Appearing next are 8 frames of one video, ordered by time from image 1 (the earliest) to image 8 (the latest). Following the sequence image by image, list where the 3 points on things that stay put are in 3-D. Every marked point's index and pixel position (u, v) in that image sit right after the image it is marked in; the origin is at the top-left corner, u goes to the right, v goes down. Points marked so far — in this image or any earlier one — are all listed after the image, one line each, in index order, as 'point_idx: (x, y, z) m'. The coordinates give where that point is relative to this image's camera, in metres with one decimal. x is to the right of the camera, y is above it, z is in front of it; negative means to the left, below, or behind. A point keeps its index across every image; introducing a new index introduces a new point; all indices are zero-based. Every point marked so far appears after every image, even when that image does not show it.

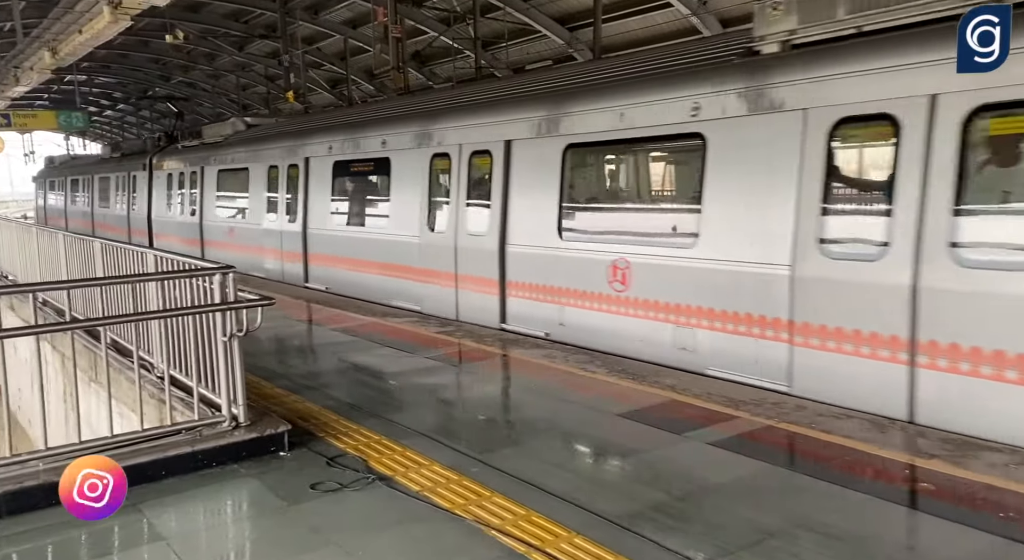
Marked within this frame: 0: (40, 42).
0: (-9.0, +4.6, +15.2) m
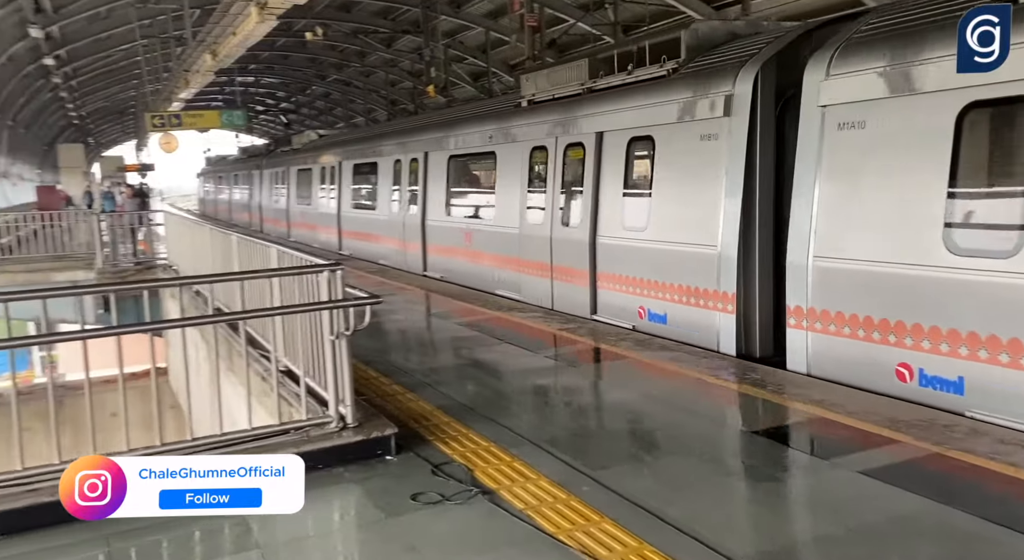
0: (-6.3, +4.8, +16.1) m
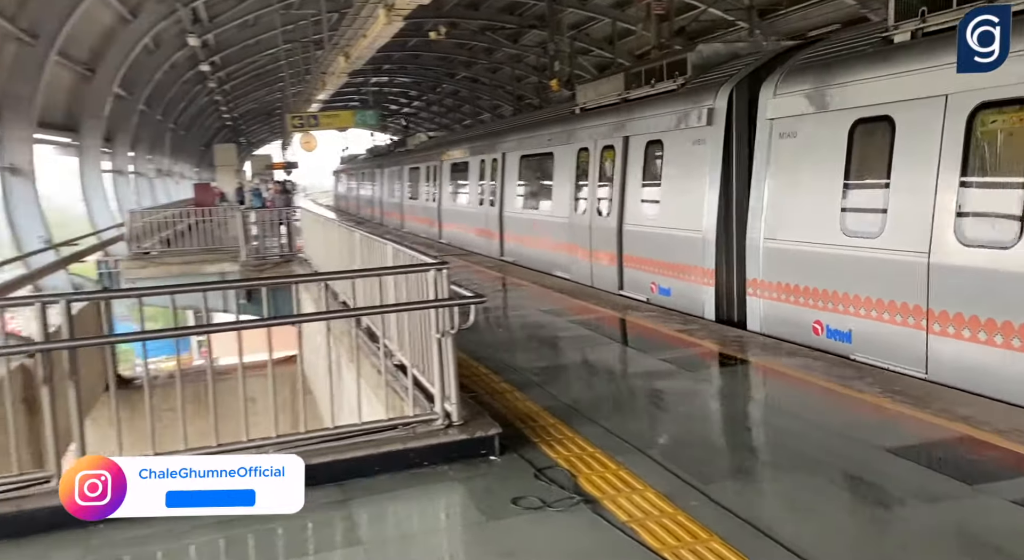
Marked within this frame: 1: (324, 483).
0: (-3.7, +4.9, +16.8) m
1: (-1.1, -1.2, +4.7) m
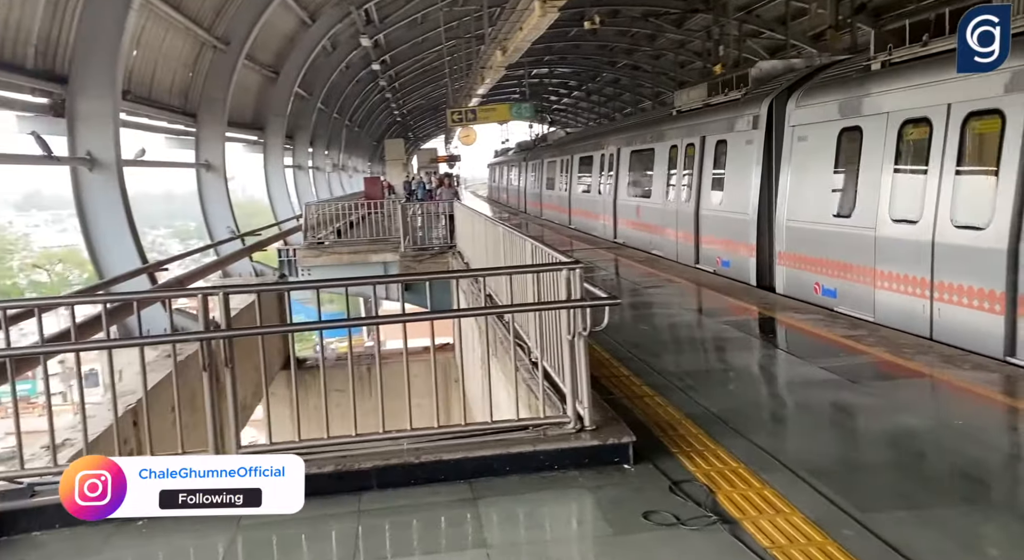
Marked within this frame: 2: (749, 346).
0: (-0.3, +5.1, +17.0) m
1: (-0.4, -1.2, +4.7) m
2: (+2.1, -0.6, +7.1) m
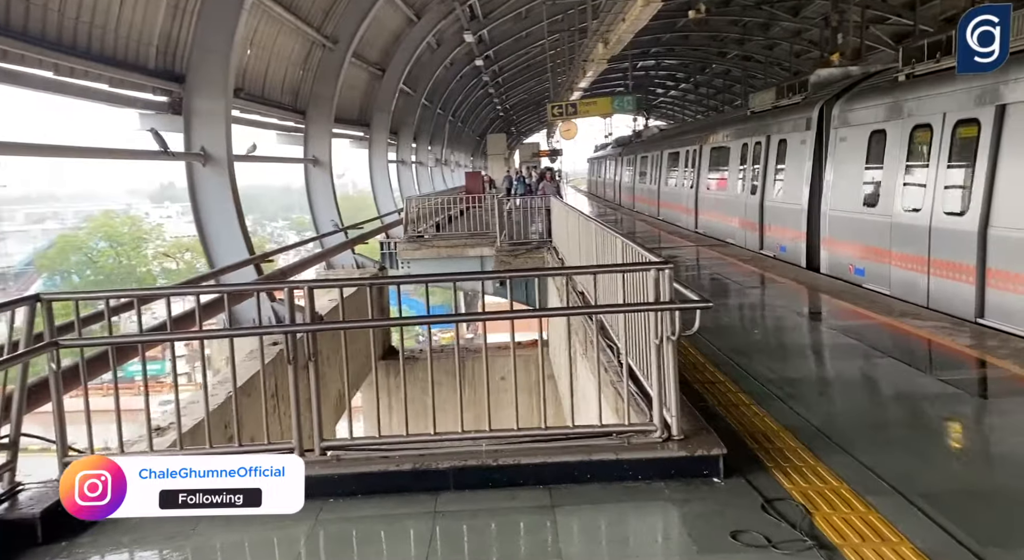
0: (+1.8, +5.2, +16.7) m
1: (+0.1, -1.2, +4.6) m
2: (+2.9, -0.6, +6.6) m
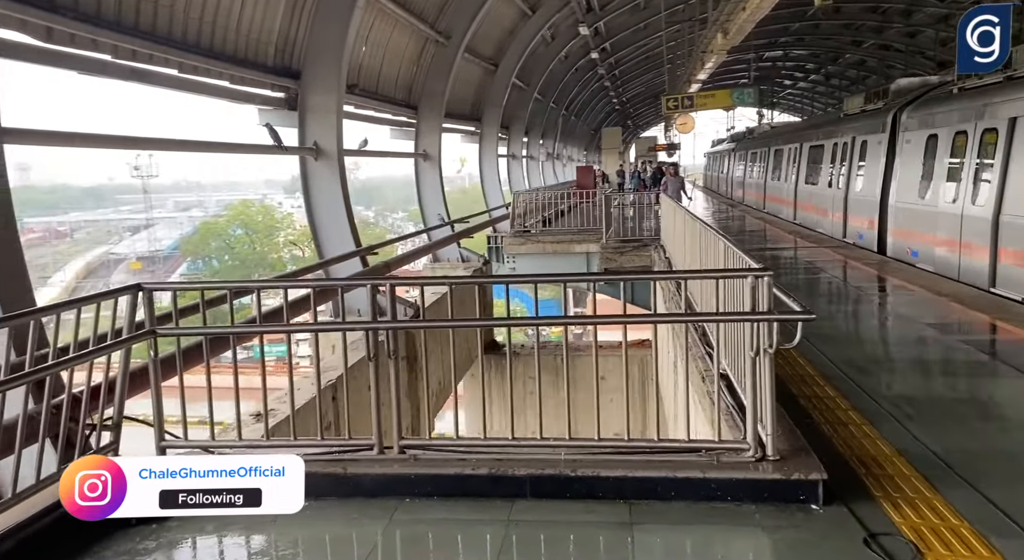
0: (+4.1, +5.2, +16.0) m
1: (+0.6, -1.2, +4.4) m
2: (+3.6, -0.7, +6.0) m
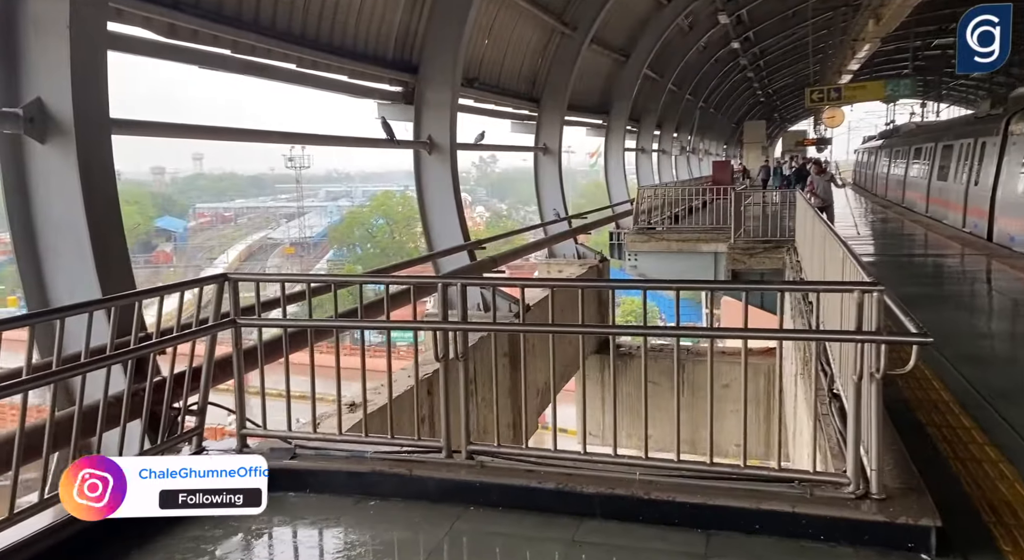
0: (+6.5, +5.1, +14.9) m
1: (+0.9, -1.2, +4.0) m
2: (+4.2, -0.8, +5.1) m
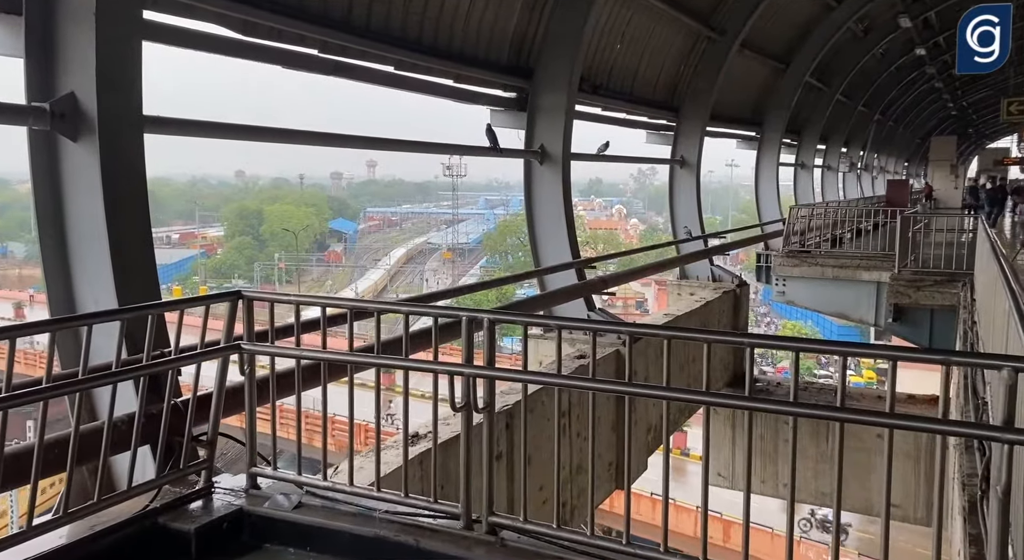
0: (+8.8, +4.4, +12.6) m
1: (+0.9, -1.5, +3.0) m
2: (+4.3, -1.2, +3.4) m
